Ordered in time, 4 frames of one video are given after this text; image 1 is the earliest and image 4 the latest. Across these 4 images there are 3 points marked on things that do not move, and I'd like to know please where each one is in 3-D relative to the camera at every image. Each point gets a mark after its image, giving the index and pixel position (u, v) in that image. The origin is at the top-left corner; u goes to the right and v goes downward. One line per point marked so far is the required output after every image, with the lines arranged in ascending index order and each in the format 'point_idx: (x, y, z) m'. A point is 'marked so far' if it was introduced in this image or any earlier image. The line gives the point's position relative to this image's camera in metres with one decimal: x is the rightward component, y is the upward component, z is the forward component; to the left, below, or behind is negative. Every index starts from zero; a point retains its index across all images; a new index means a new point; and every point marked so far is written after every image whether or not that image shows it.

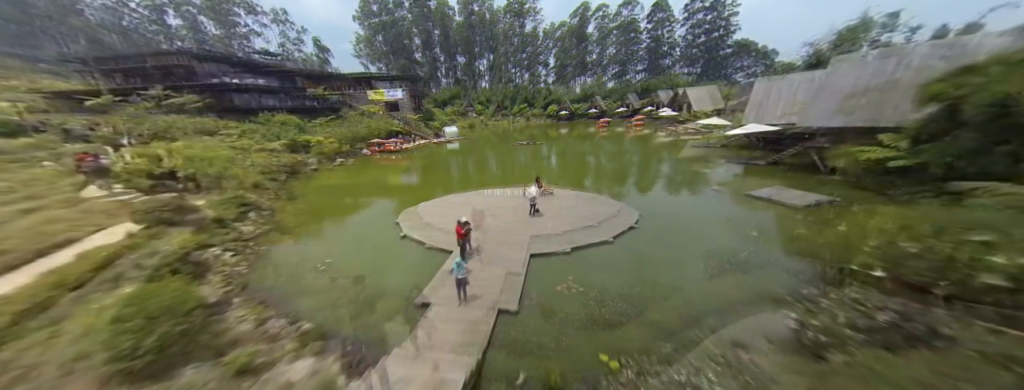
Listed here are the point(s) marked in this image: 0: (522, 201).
0: (+0.5, -0.4, +14.0) m
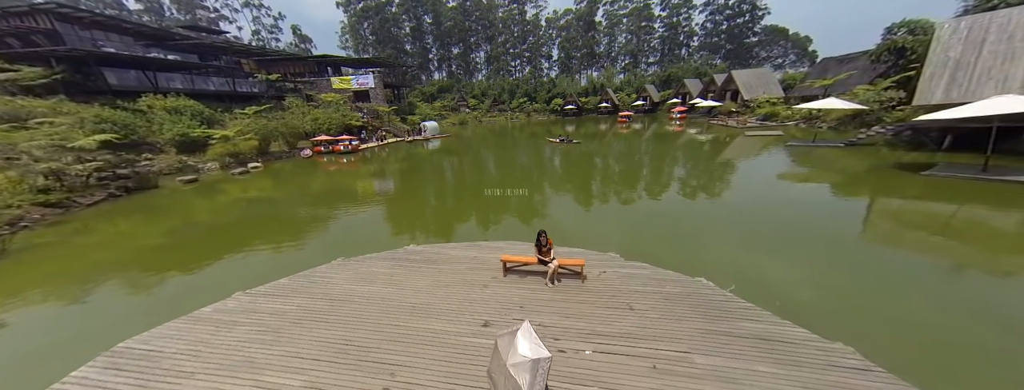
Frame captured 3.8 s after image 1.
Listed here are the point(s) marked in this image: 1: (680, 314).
0: (-0.3, -1.9, +4.7) m
1: (+2.8, -1.9, +4.4) m
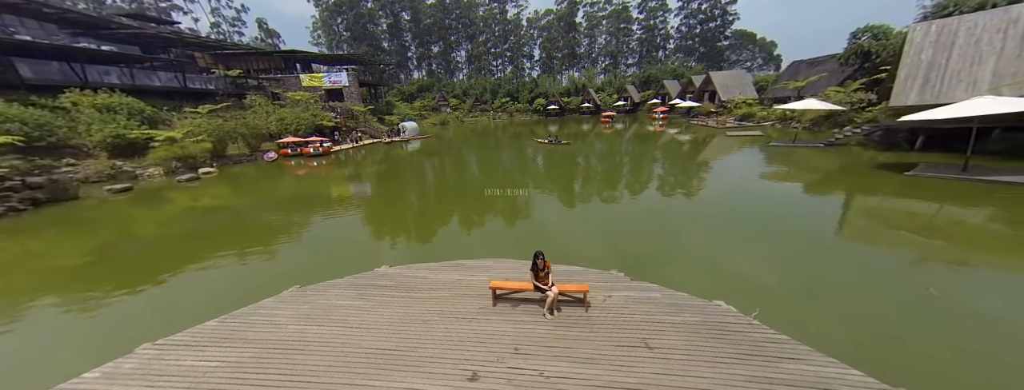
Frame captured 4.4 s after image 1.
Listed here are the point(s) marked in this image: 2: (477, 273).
0: (-0.4, -2.2, +3.8) m
1: (+2.7, -2.1, +3.7) m
2: (-0.8, -1.8, +6.2) m
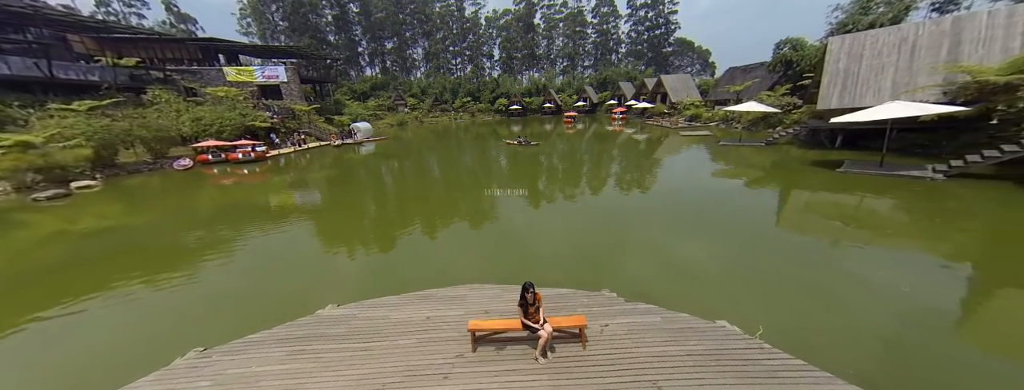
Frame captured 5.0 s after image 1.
0: (-0.5, -2.5, +2.9) m
1: (+2.6, -2.3, +3.2) m
2: (-1.2, -2.1, +5.2) m
